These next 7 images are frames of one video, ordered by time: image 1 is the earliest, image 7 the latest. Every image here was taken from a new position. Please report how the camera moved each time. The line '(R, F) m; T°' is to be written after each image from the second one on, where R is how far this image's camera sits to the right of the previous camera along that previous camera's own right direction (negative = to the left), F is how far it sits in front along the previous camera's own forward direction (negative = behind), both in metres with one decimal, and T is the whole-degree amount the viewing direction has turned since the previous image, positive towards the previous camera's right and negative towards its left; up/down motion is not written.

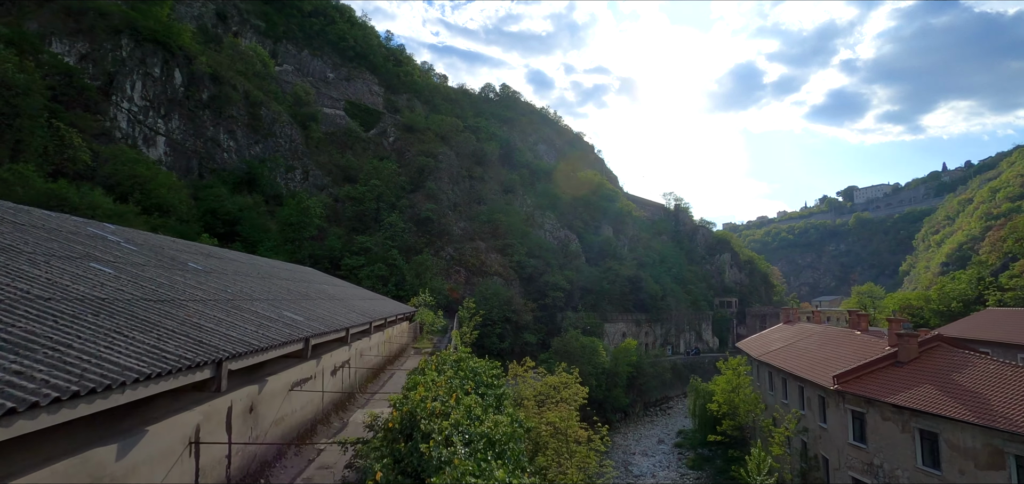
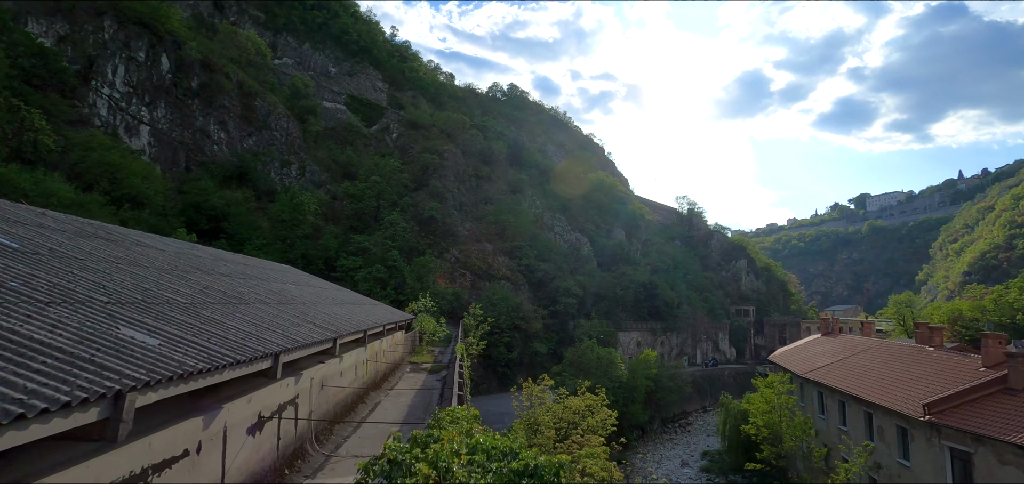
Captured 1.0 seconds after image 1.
(-0.3, +2.7) m; 0°
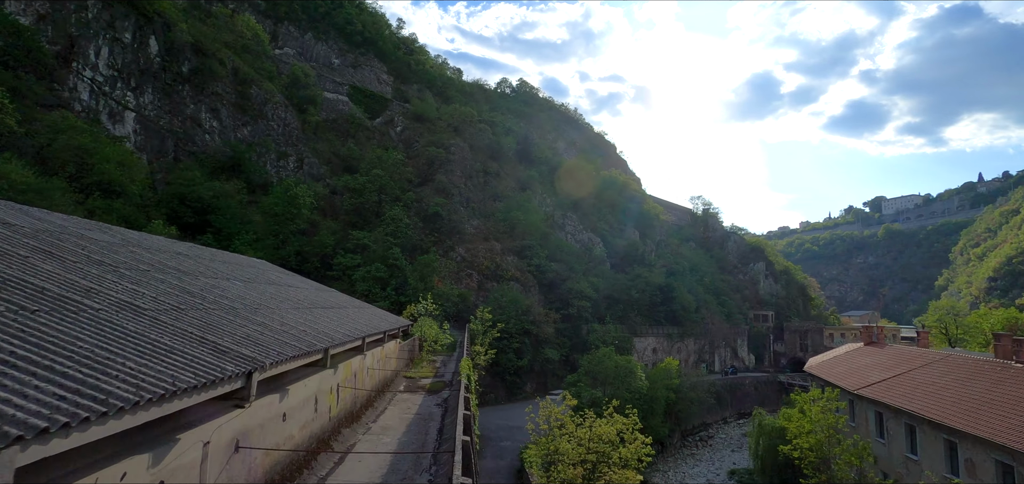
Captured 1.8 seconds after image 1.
(-0.2, +2.4) m; -1°
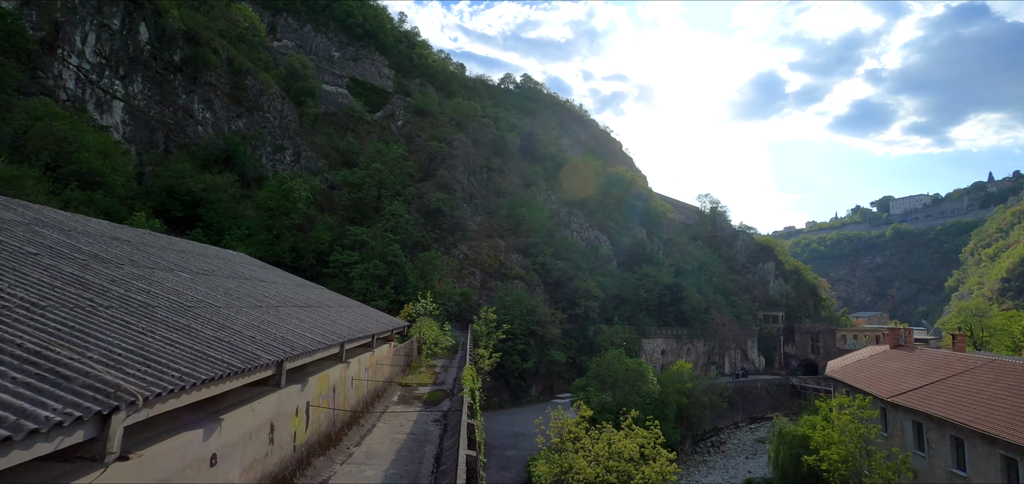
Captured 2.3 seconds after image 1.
(-0.1, +1.4) m; 0°
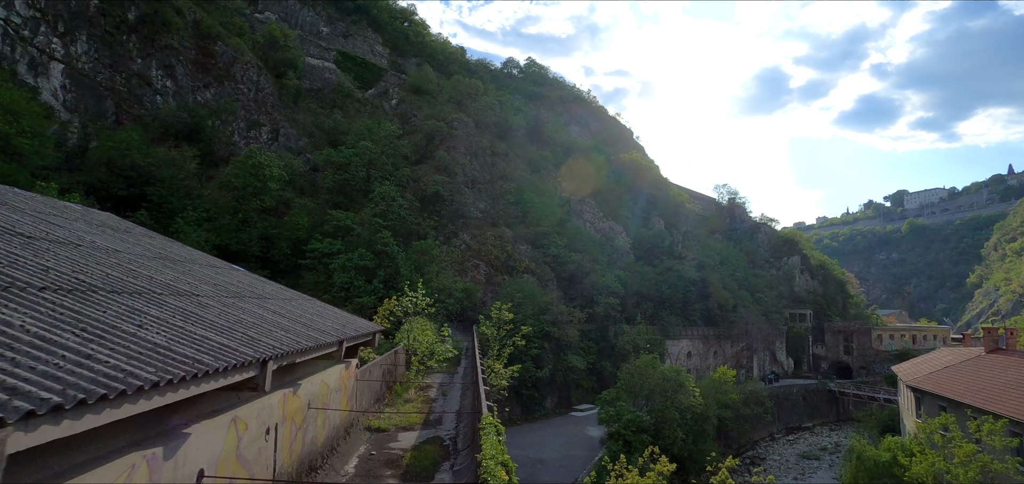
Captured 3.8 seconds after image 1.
(-0.5, +4.4) m; 0°
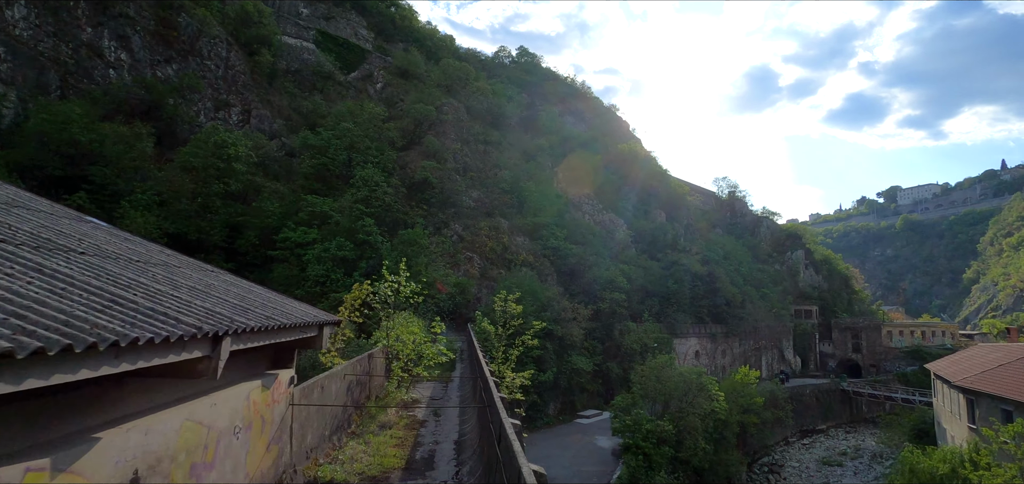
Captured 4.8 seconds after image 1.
(-0.3, +2.6) m; +1°
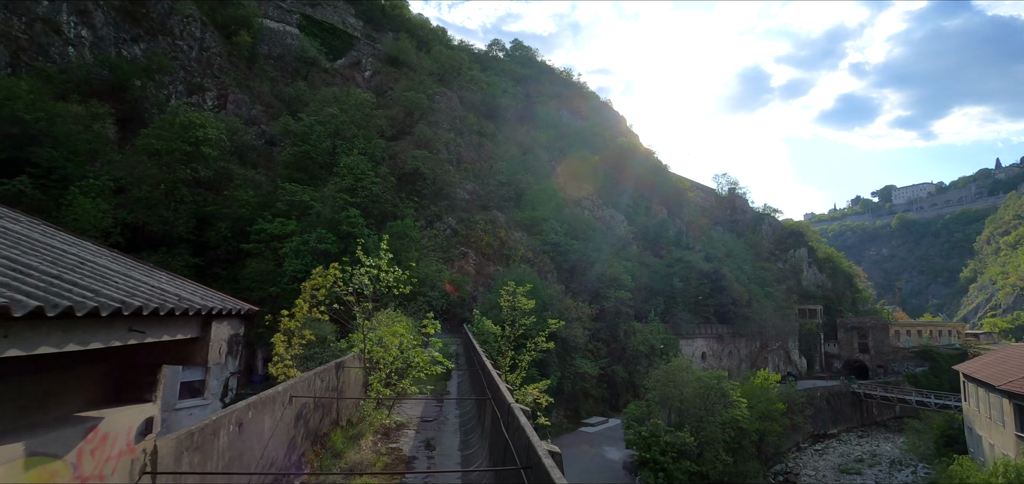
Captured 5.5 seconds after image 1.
(-0.3, +1.9) m; +1°
